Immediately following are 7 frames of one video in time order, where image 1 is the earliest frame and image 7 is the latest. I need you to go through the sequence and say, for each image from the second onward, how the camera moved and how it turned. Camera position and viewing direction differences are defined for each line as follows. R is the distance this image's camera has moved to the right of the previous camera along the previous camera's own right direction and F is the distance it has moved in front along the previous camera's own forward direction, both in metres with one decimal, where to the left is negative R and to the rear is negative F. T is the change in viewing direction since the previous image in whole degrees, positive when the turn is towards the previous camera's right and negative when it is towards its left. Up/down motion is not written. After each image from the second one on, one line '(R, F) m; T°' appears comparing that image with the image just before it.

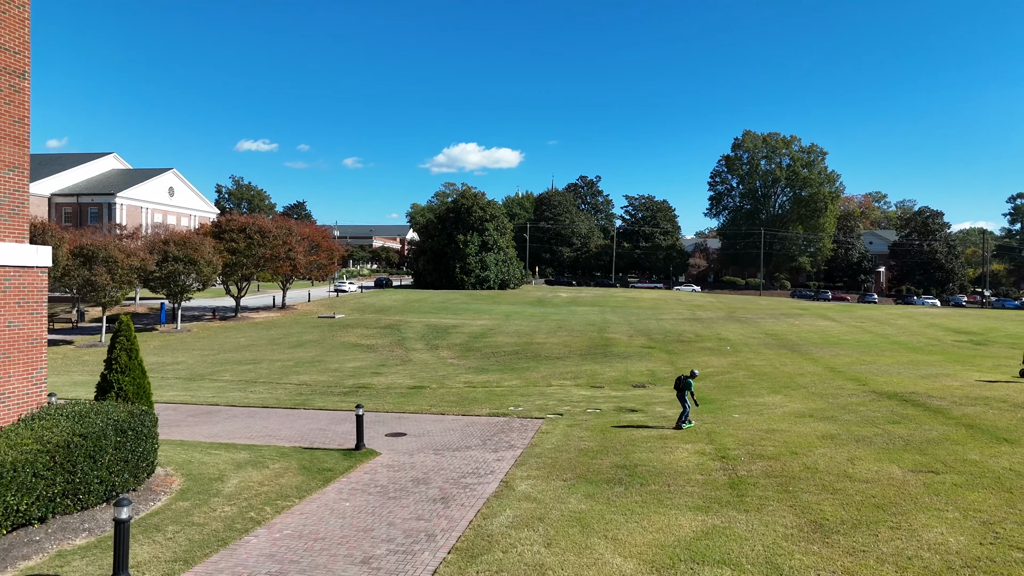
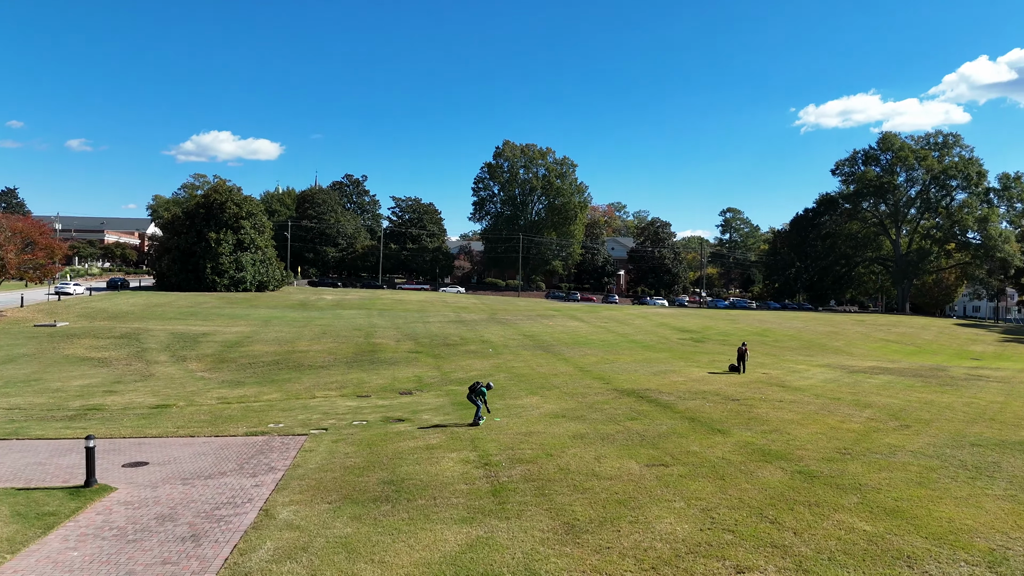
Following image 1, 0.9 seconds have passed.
(0.0, 0.0) m; +18°
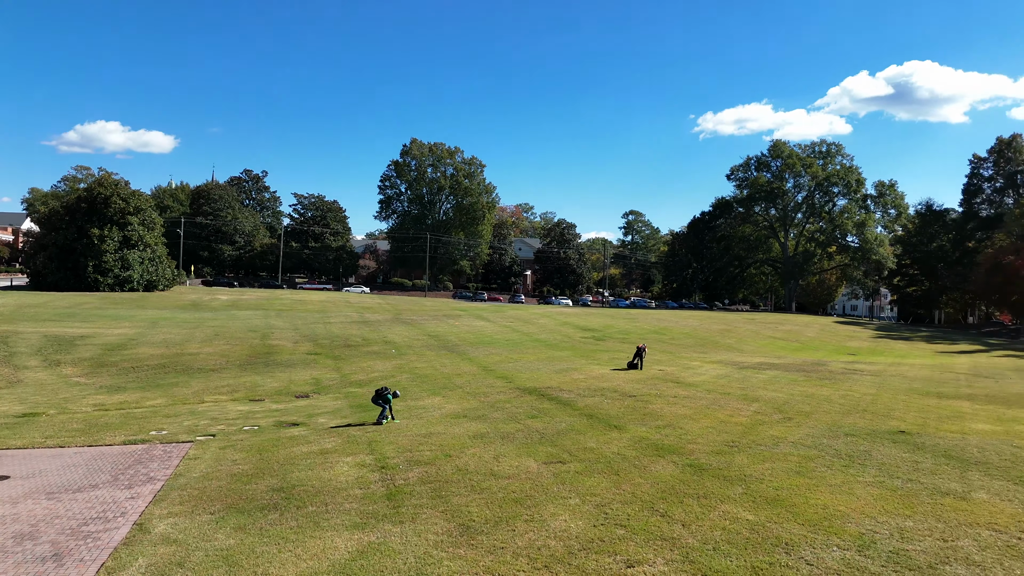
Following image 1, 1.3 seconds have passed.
(+0.1, +0.1) m; +7°
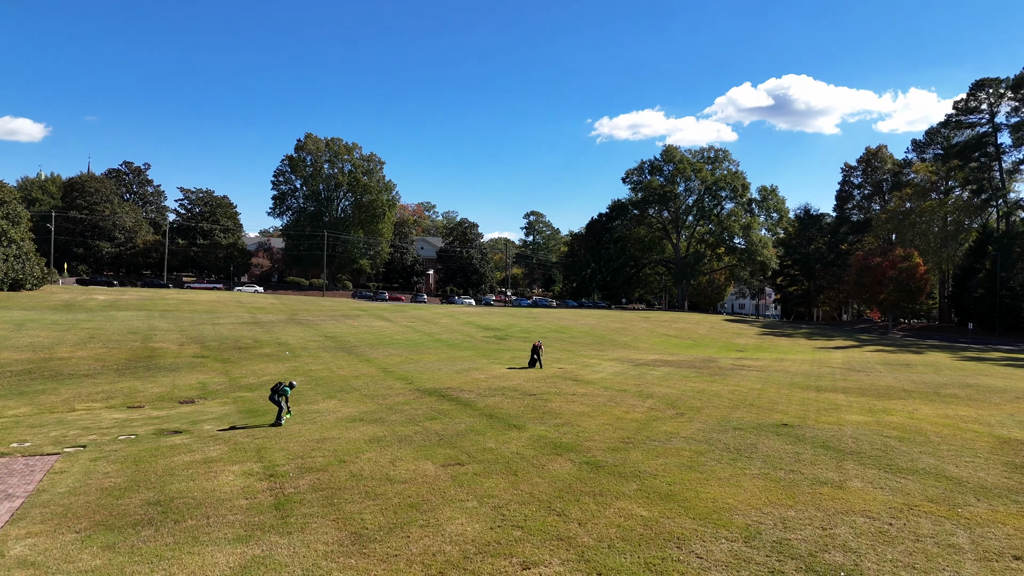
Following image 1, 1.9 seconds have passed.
(+0.1, +0.1) m; +8°
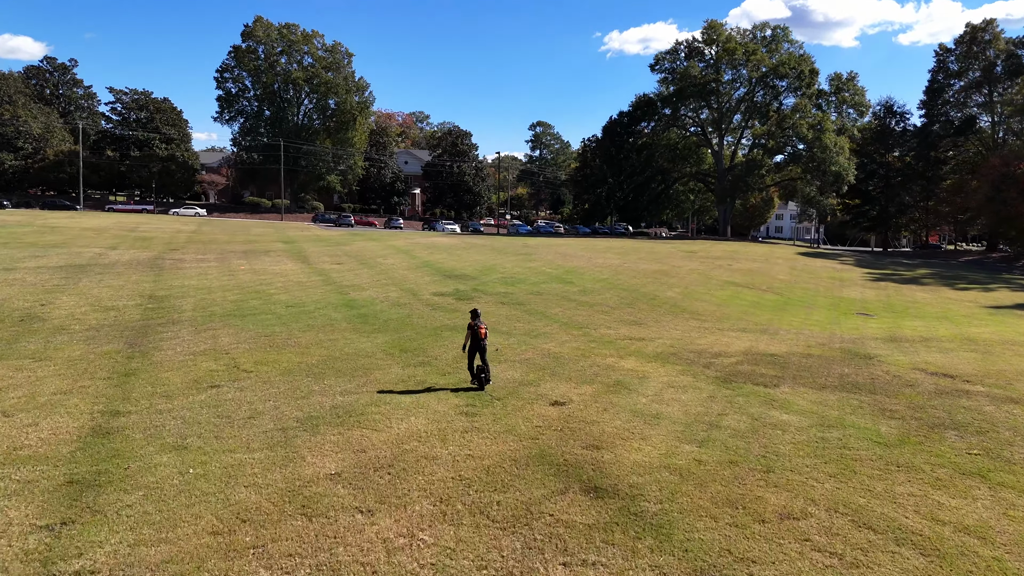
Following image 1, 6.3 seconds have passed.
(+0.9, +11.6) m; -1°
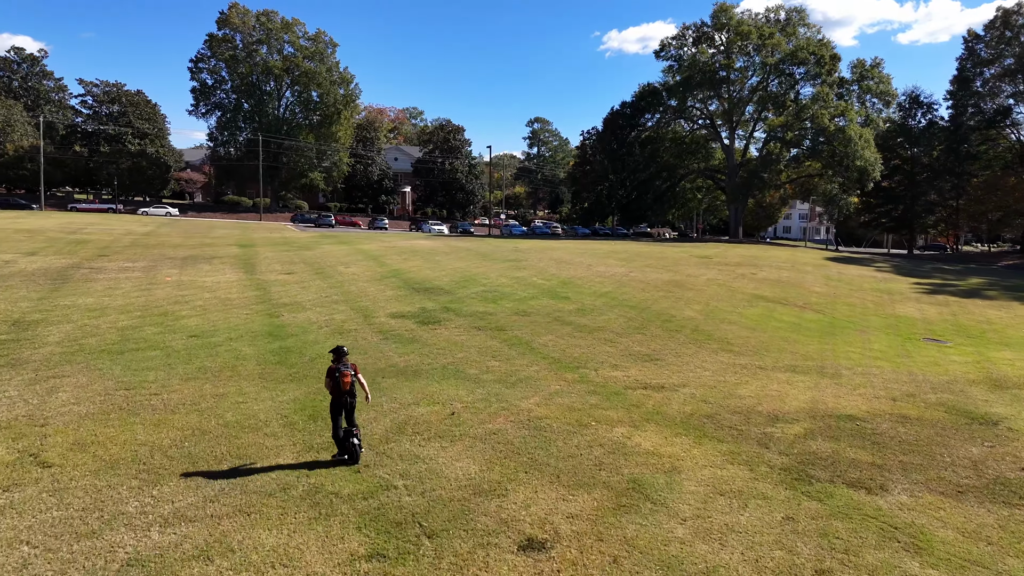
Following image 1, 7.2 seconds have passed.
(+0.4, +3.5) m; 0°
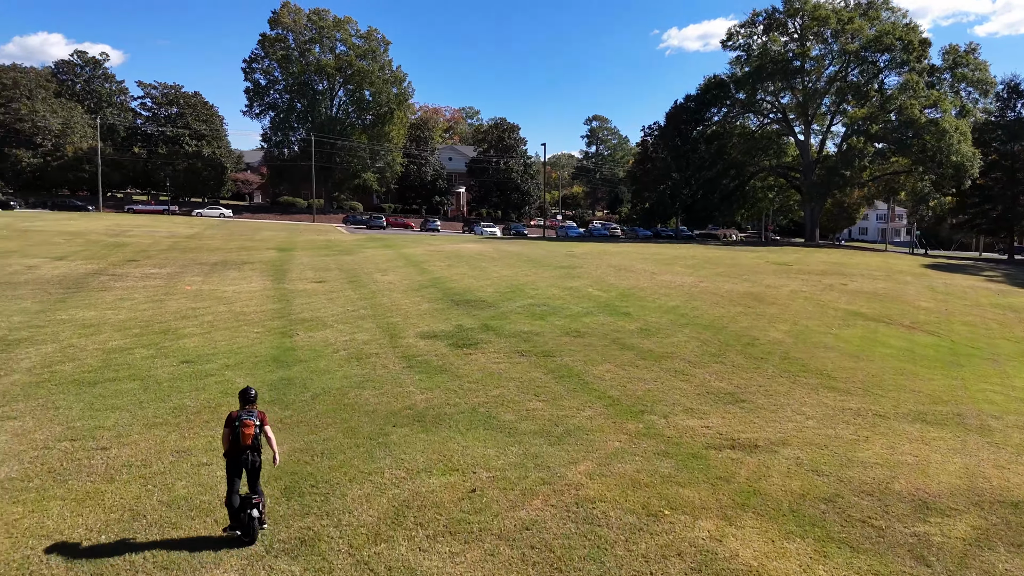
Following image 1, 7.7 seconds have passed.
(+0.1, +2.0) m; -5°
